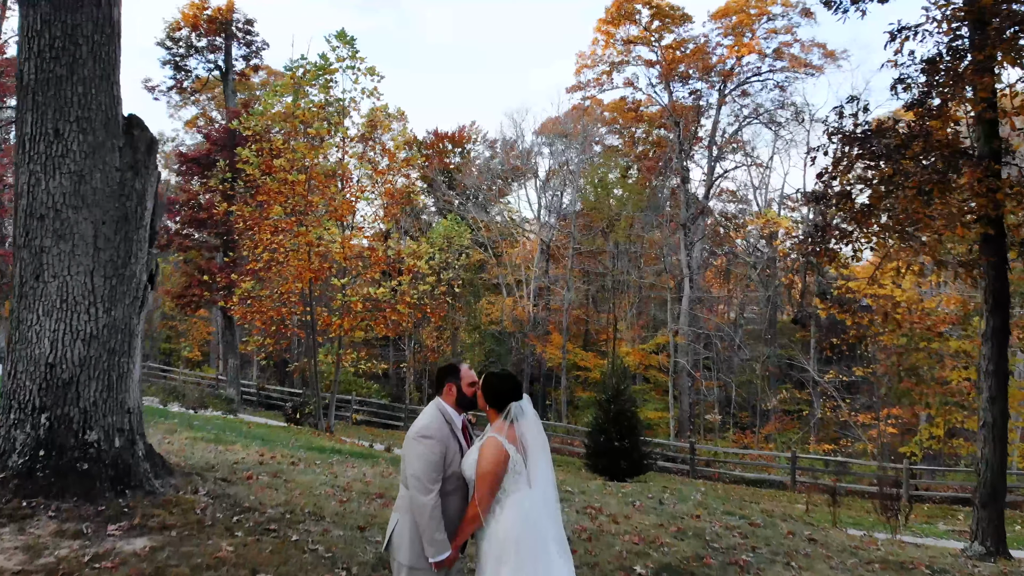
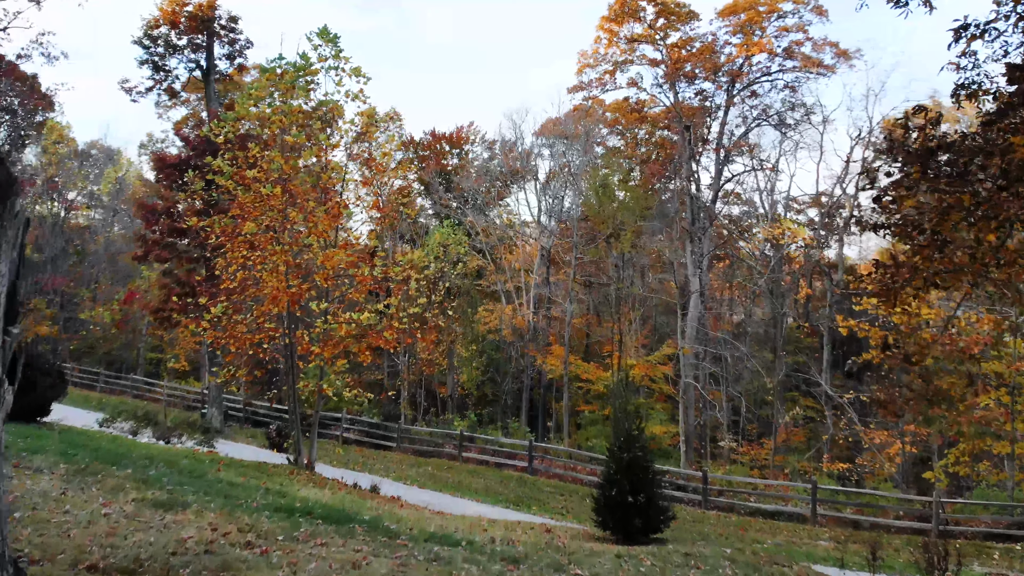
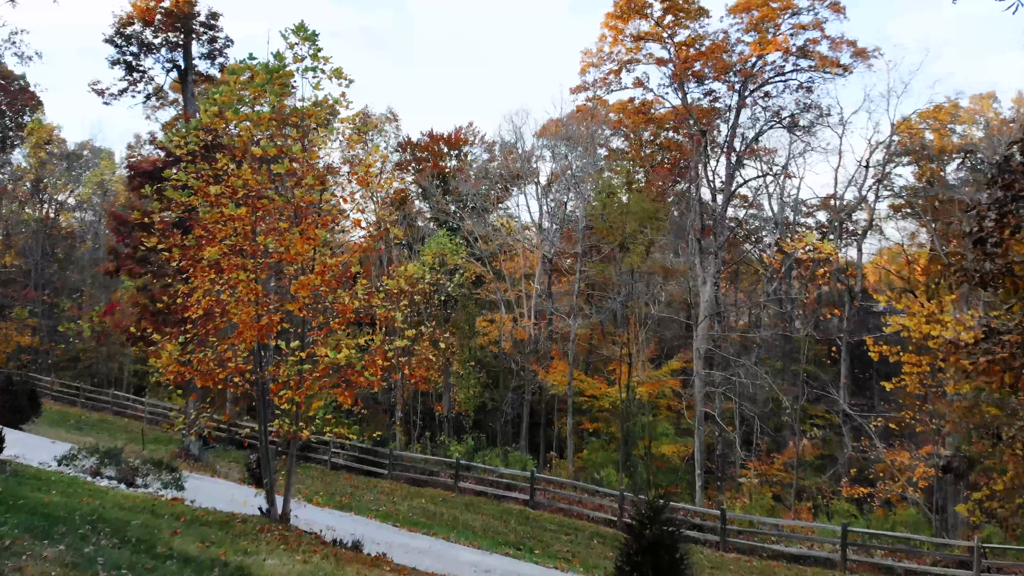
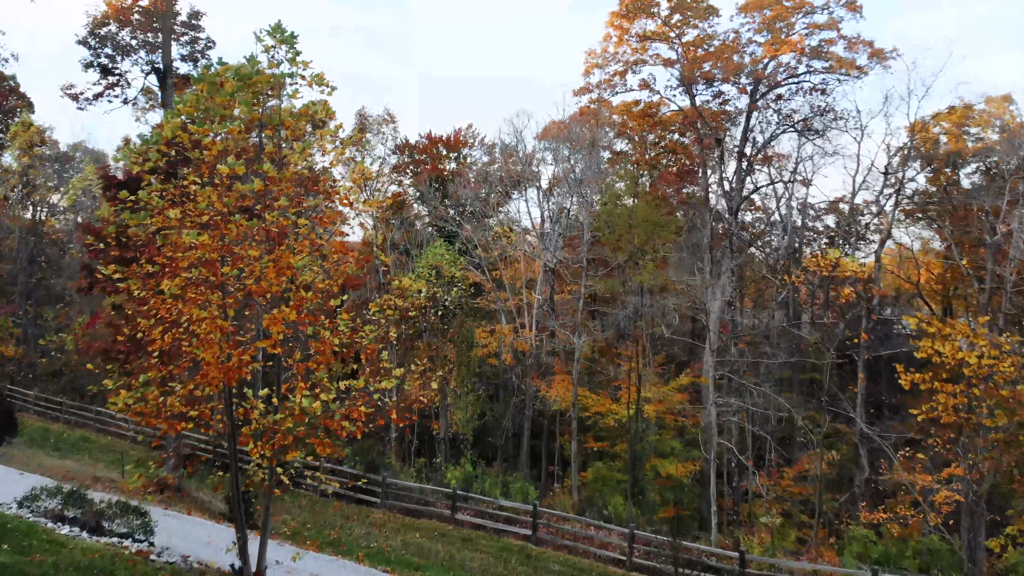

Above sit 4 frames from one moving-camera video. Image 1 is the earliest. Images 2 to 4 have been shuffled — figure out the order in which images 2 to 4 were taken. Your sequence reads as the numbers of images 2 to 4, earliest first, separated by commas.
2, 3, 4
